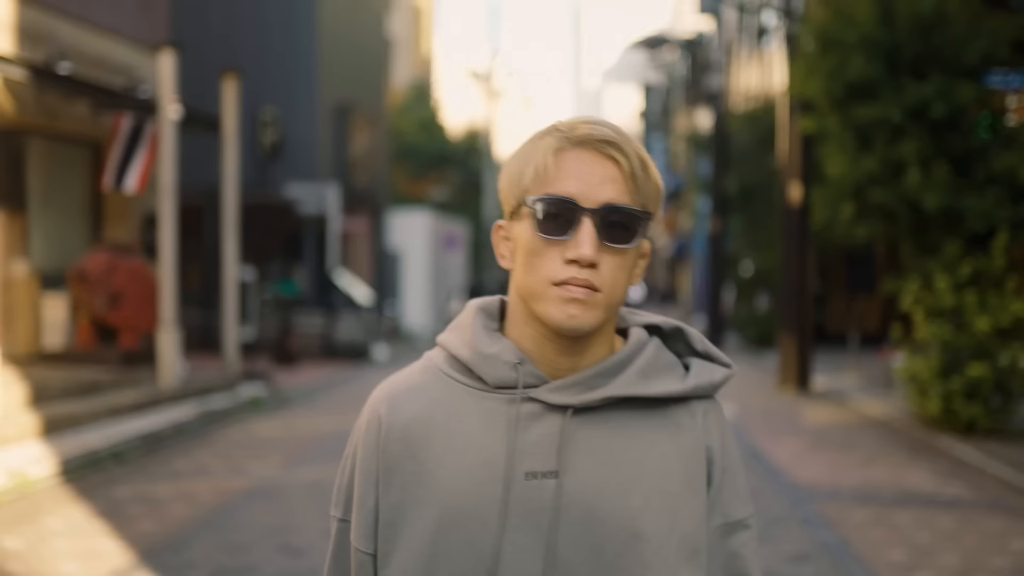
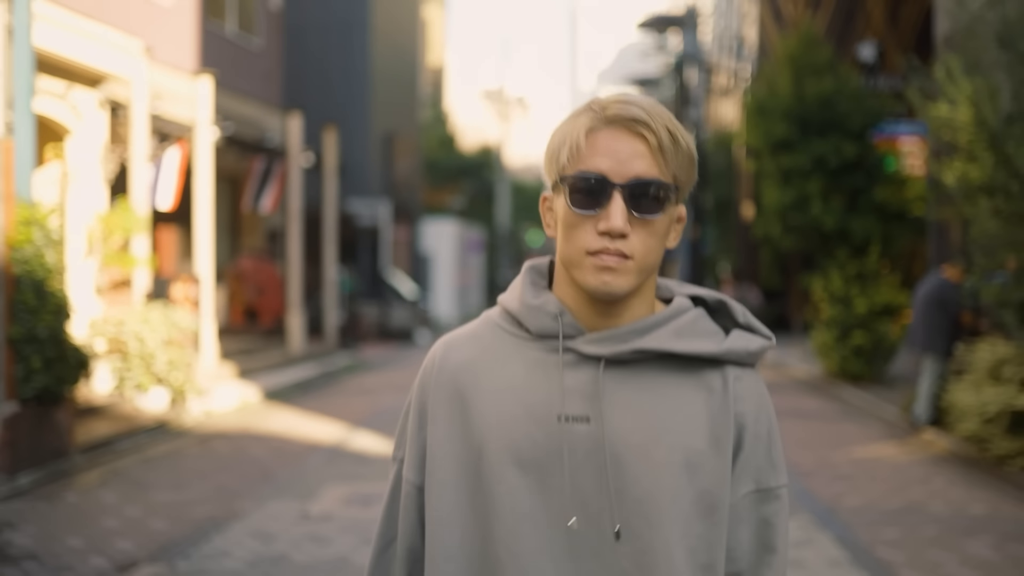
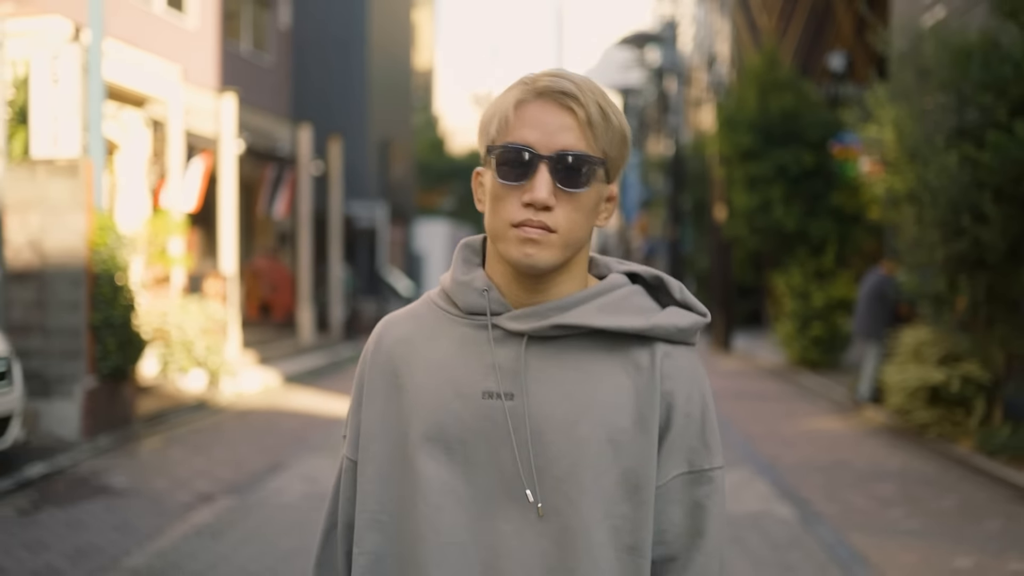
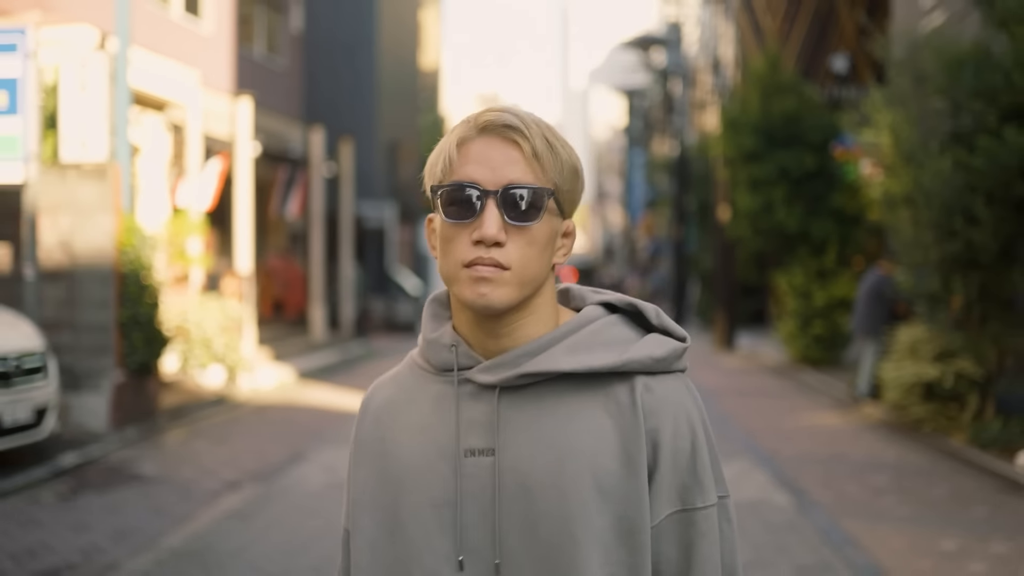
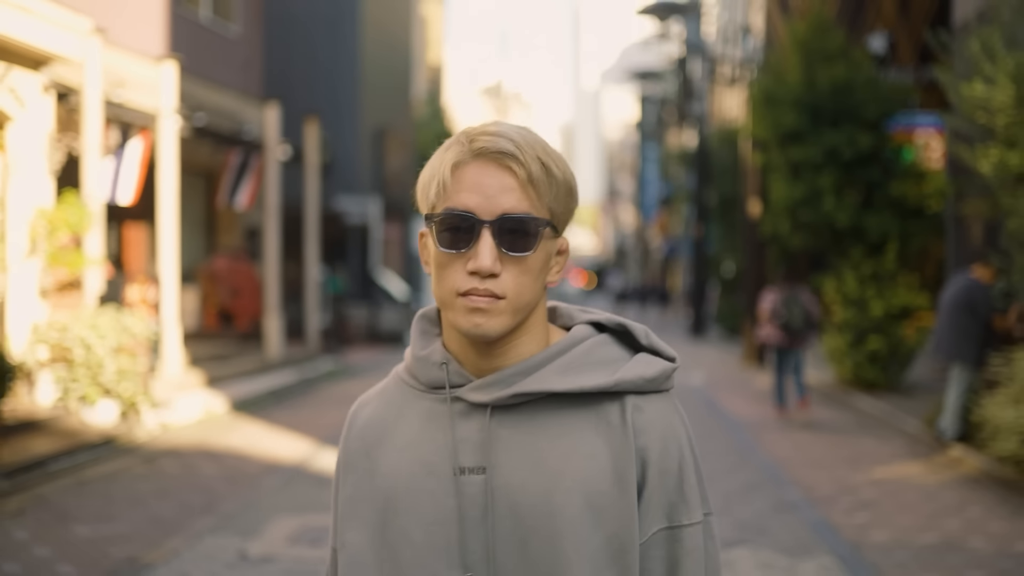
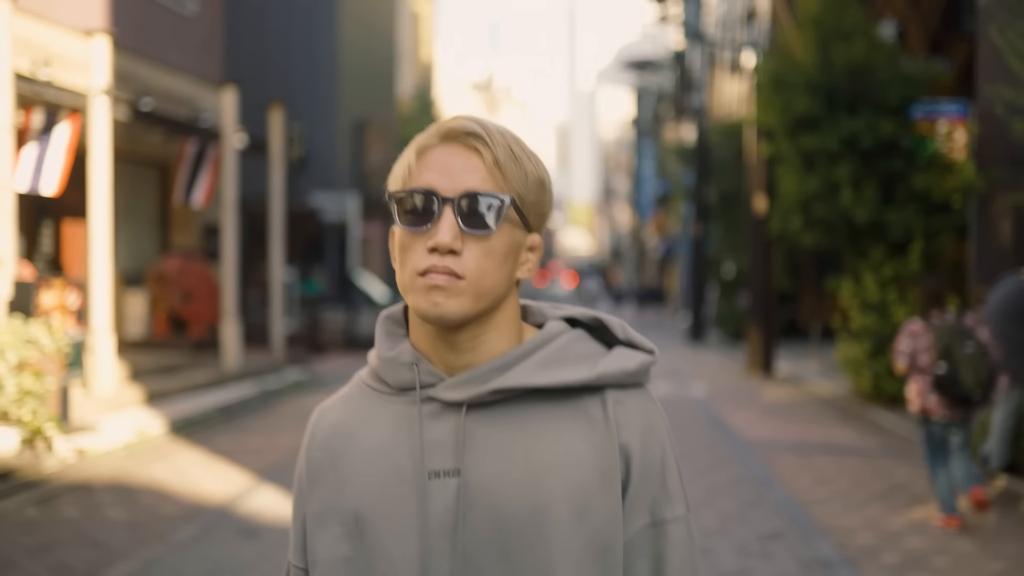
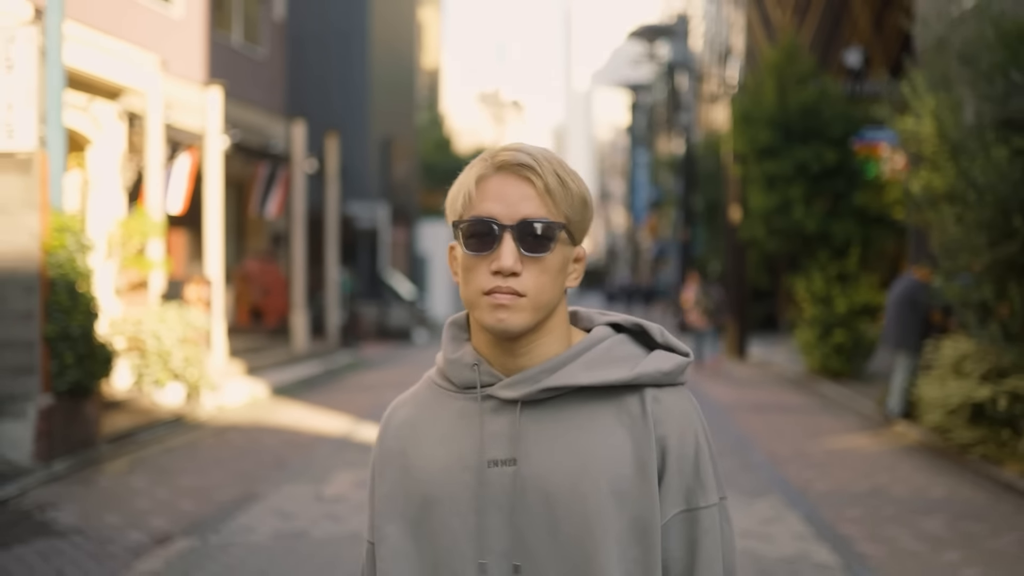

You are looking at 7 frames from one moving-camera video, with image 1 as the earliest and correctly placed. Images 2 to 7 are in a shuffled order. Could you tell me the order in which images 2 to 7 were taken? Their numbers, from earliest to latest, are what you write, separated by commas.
6, 5, 2, 7, 3, 4
